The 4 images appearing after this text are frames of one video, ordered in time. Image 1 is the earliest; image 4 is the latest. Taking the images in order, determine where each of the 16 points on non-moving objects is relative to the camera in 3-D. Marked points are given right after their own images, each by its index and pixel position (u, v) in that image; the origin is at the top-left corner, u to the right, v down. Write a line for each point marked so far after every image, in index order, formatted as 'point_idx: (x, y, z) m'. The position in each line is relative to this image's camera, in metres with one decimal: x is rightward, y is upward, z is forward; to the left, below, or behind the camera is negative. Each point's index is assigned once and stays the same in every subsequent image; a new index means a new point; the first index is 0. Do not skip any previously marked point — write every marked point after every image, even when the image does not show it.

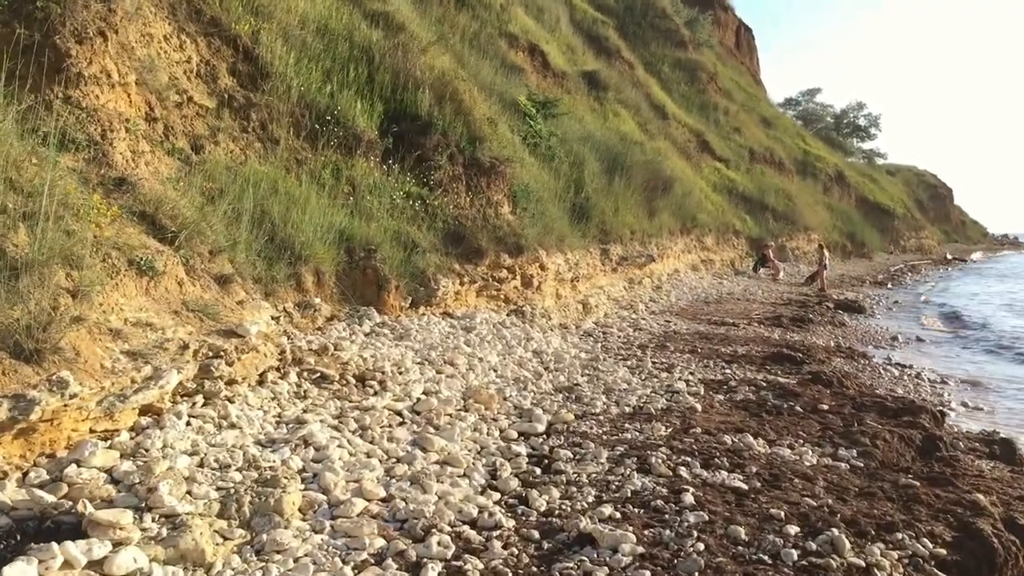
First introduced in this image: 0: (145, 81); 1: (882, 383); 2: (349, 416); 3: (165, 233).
0: (-3.3, +1.8, +6.4) m
1: (+4.1, -1.0, +8.0) m
2: (-1.0, -0.8, +4.3) m
3: (-2.5, +0.4, +5.2) m
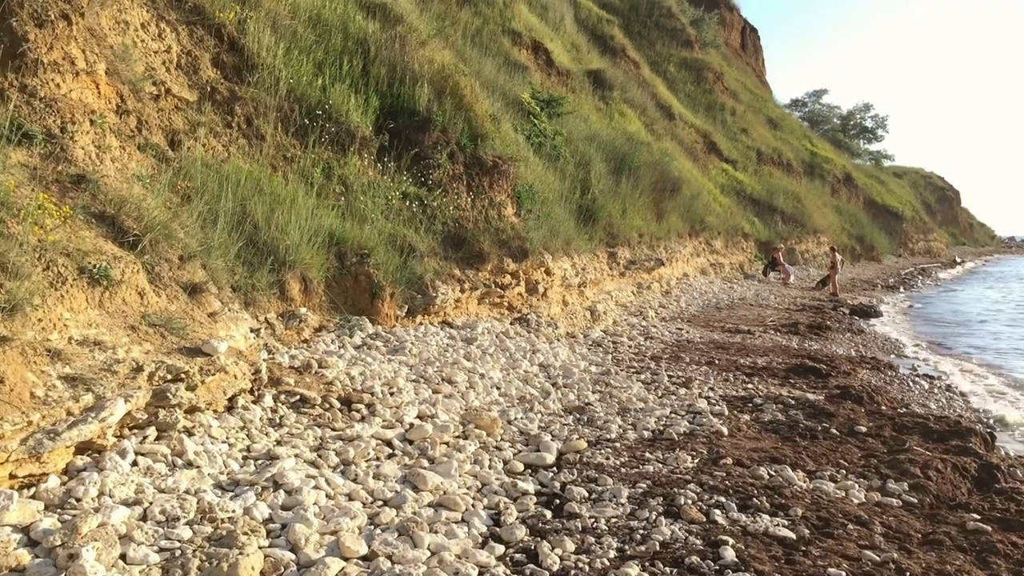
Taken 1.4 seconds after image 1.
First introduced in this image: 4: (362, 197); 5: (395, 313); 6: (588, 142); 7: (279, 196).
0: (-3.2, +1.8, +5.9) m
1: (+4.2, -1.1, +7.5) m
2: (-0.9, -0.8, +3.7) m
3: (-2.5, +0.3, +4.6) m
4: (-1.5, +0.9, +7.4) m
5: (-1.1, -0.2, +6.9) m
6: (+1.4, +2.7, +13.6) m
7: (-2.0, +0.8, +6.4) m
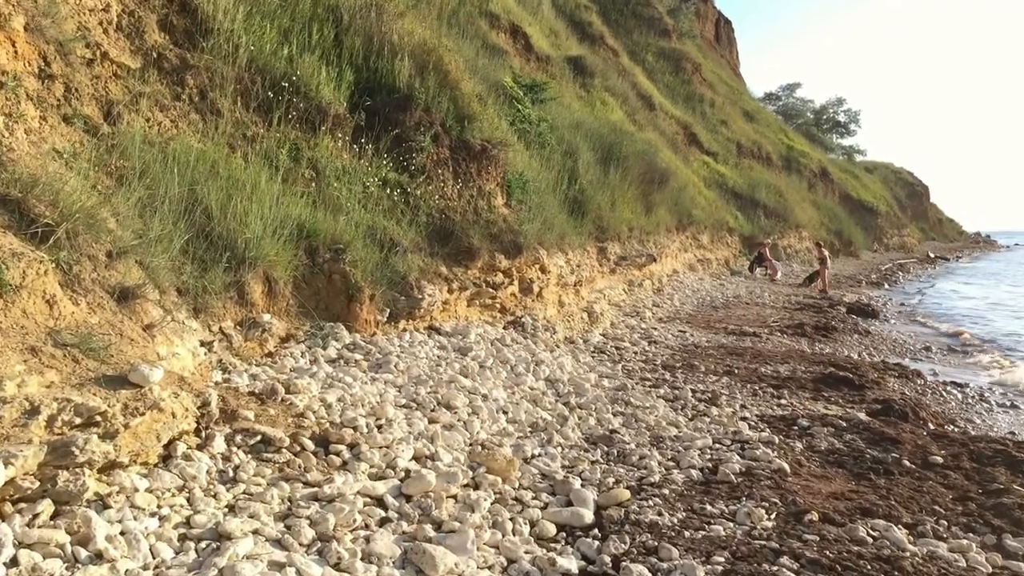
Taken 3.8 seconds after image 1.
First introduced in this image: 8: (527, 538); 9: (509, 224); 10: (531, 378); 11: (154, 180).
0: (-3.2, +1.8, +4.8) m
1: (+4.1, -1.1, +6.7) m
2: (-0.8, -0.9, +2.7) m
3: (-2.4, +0.3, +3.6) m
4: (-1.6, +0.9, +6.4) m
5: (-1.1, -0.2, +5.9) m
6: (+1.1, +2.8, +12.7) m
7: (-2.0, +0.8, +5.3) m
8: (+0.1, -1.0, +2.9) m
9: (0.0, +0.7, +8.1) m
10: (+0.1, -0.7, +5.5) m
11: (-2.4, +0.7, +4.8) m
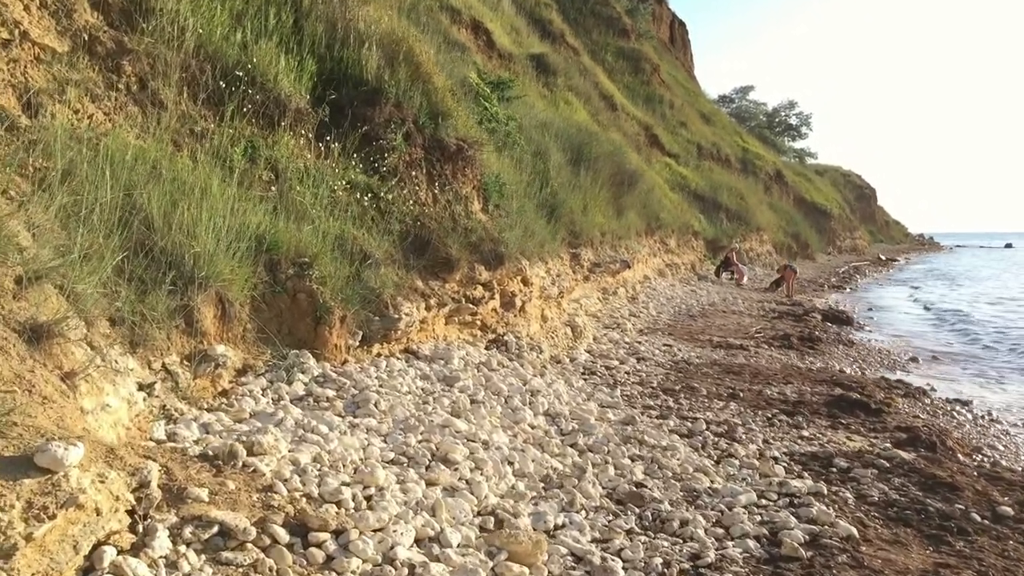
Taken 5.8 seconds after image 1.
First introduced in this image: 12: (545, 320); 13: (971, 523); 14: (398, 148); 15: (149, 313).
0: (-3.2, +1.6, +3.9) m
1: (+4.0, -1.3, +6.3) m
2: (-0.6, -1.0, +2.0) m
3: (-2.3, +0.1, +2.7) m
4: (-1.6, +0.8, +5.6) m
5: (-1.2, -0.4, +5.1) m
6: (+0.6, +2.6, +12.1) m
7: (-2.0, +0.6, +4.5) m
8: (+0.2, -1.2, +2.2) m
9: (-0.2, +0.6, +7.3) m
10: (+0.1, -0.8, +4.8) m
11: (-2.3, +0.6, +3.9) m
12: (+0.4, -0.3, +8.0) m
13: (+2.3, -1.2, +3.7) m
14: (-1.1, +1.3, +6.8) m
15: (-1.9, -0.1, +3.8) m
